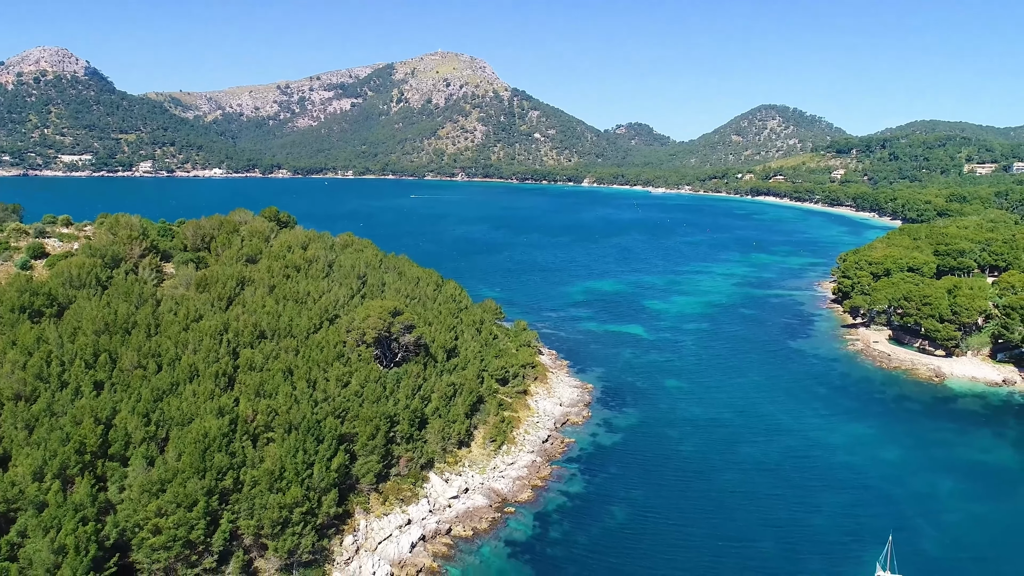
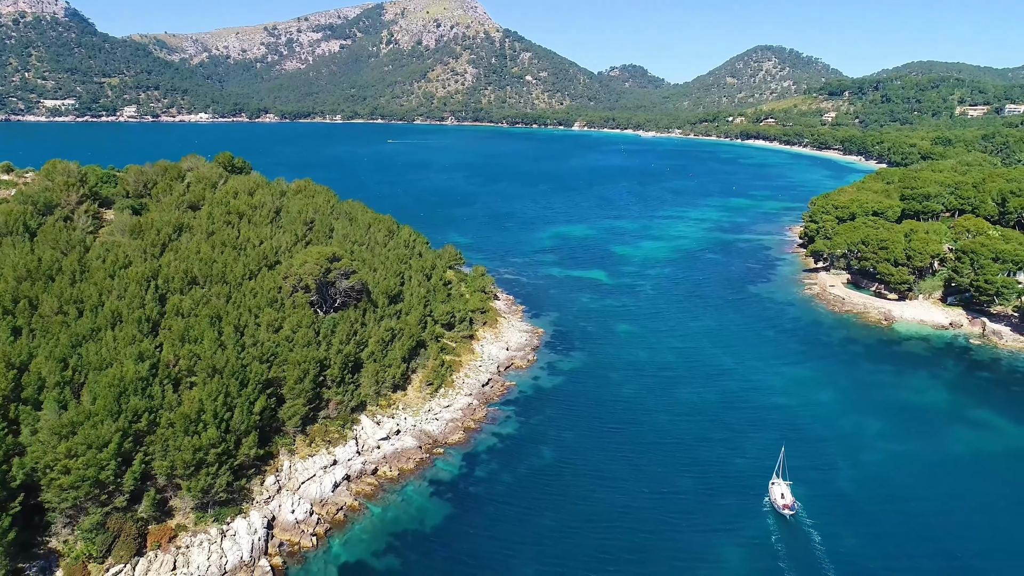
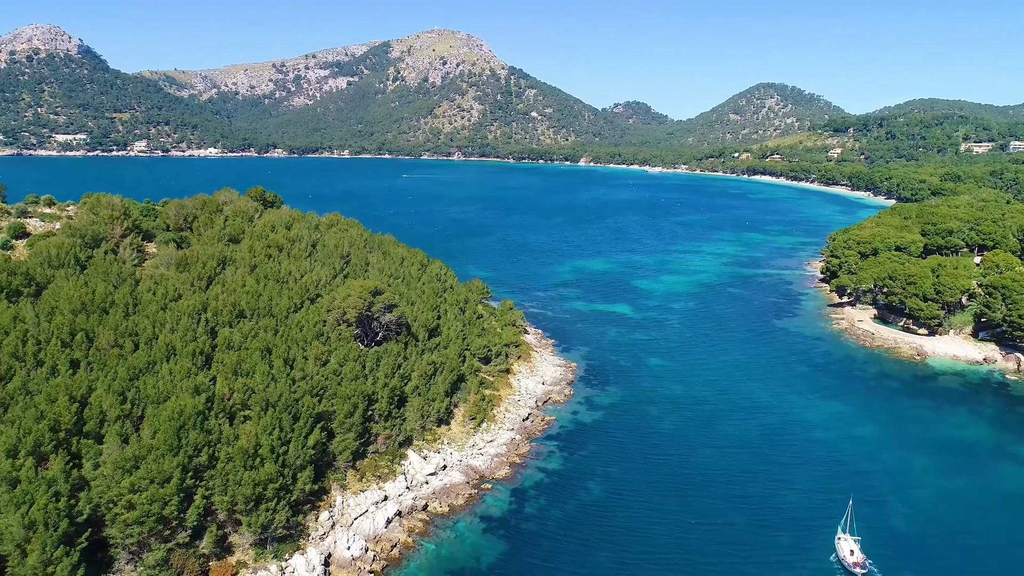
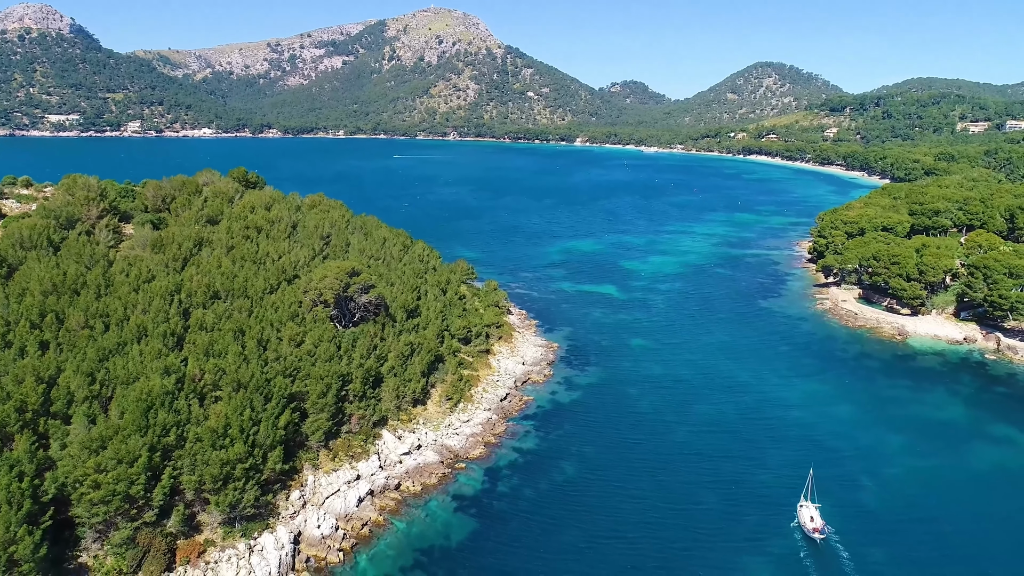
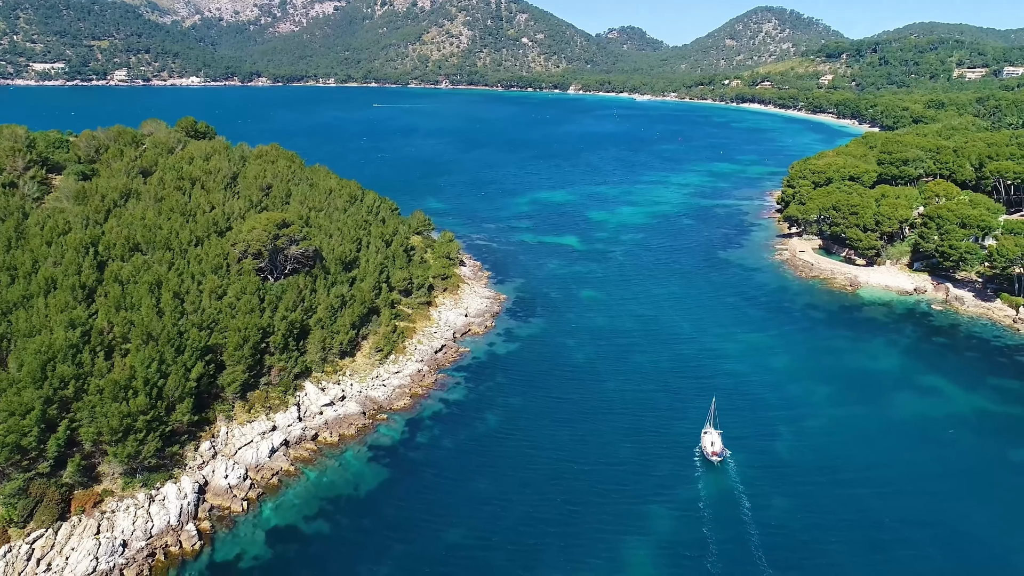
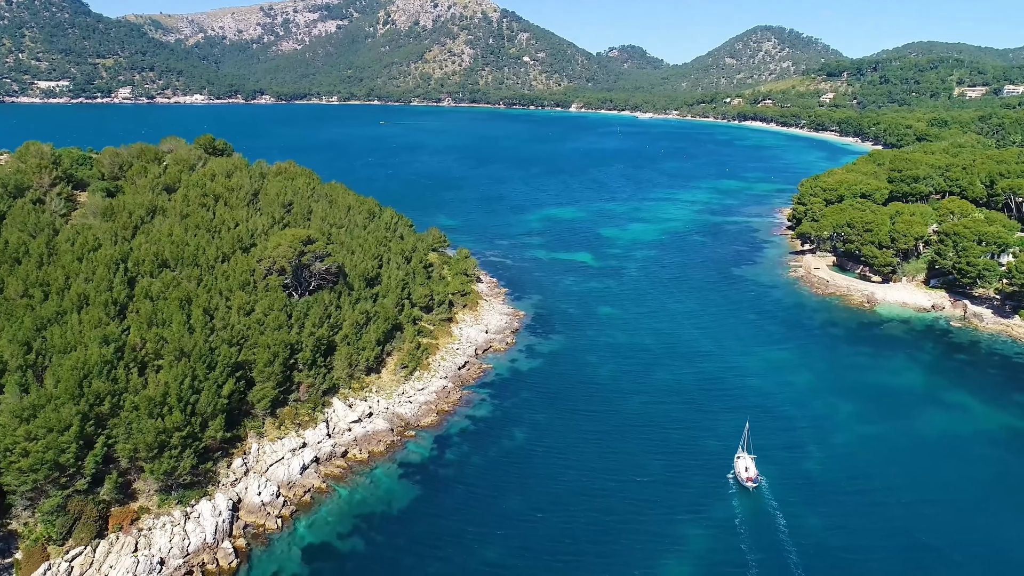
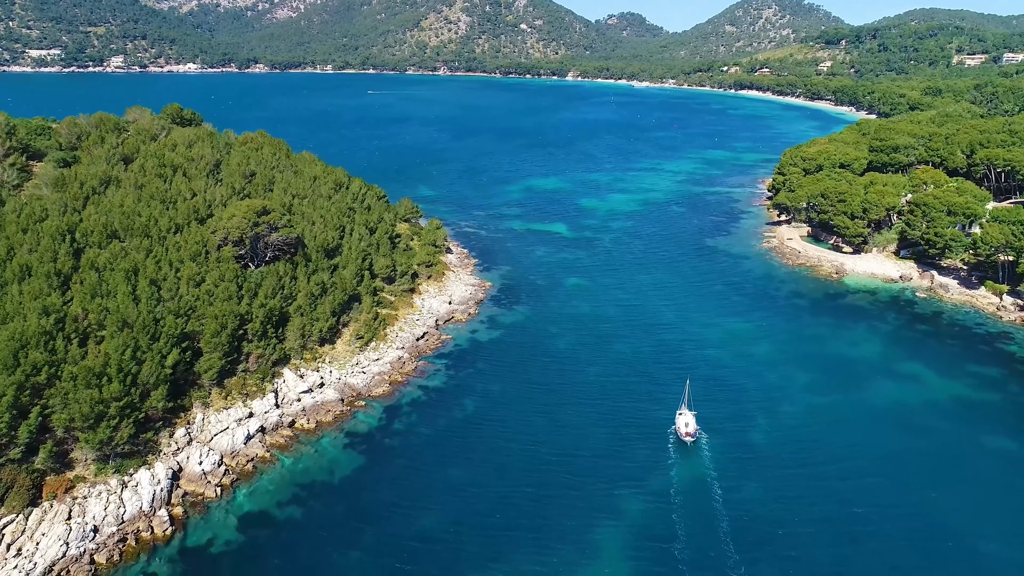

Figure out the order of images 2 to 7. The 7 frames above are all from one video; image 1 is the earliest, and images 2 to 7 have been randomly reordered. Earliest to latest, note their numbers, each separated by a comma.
3, 4, 2, 6, 5, 7
